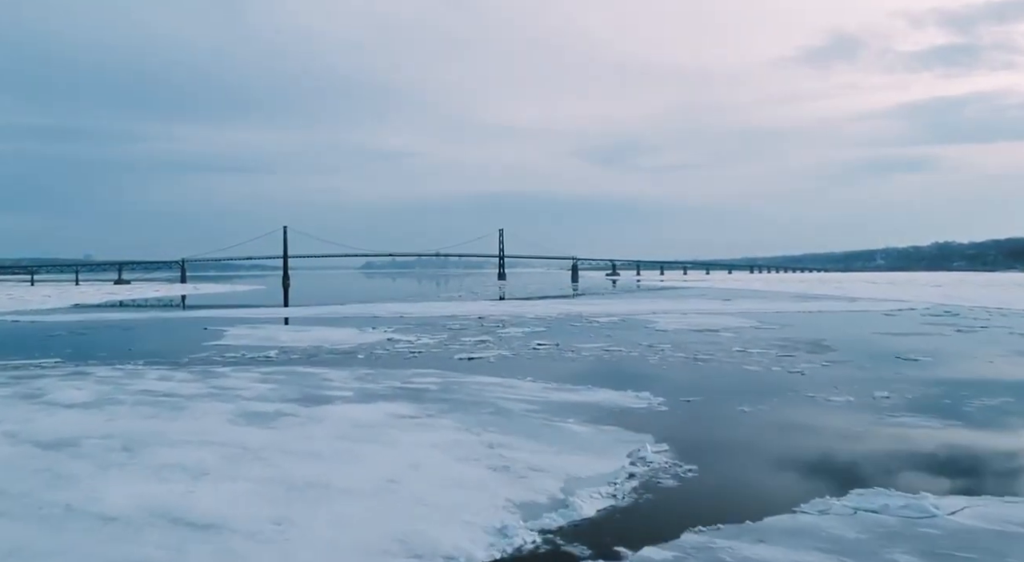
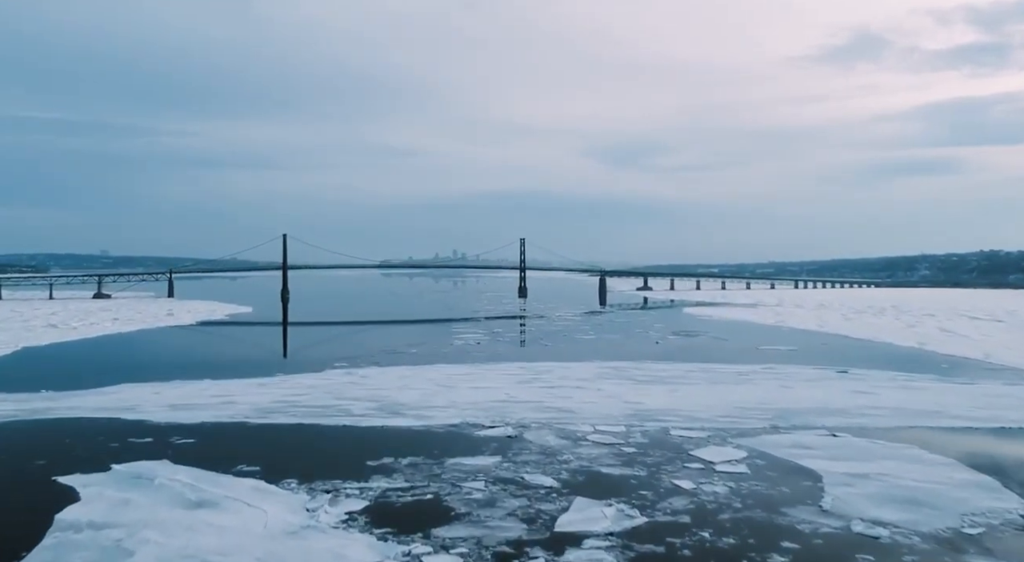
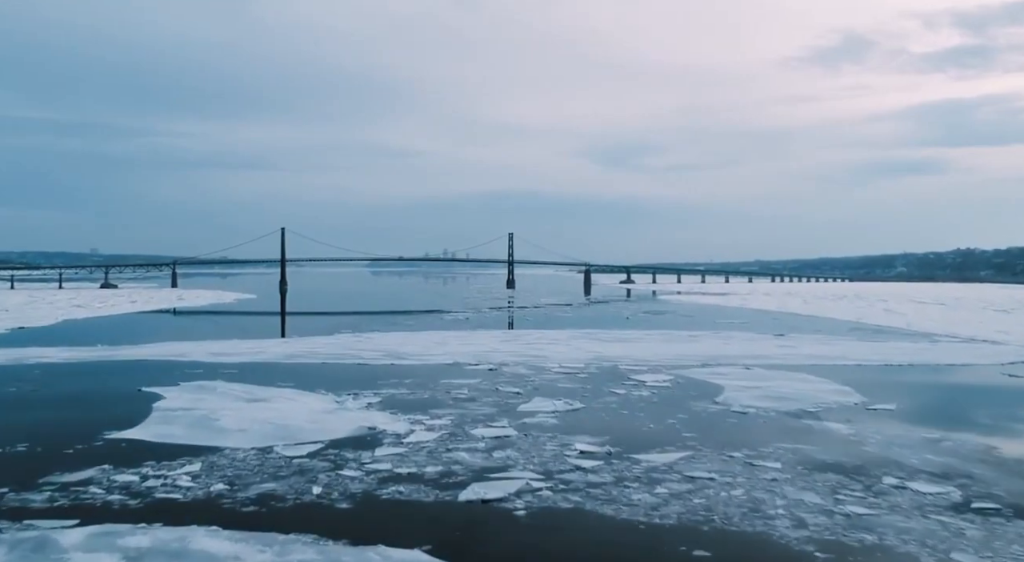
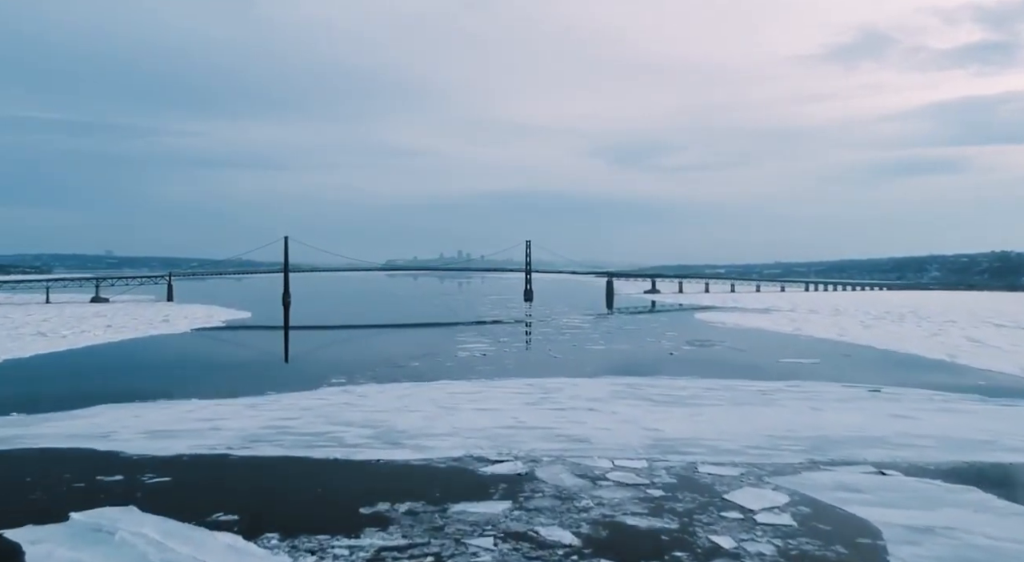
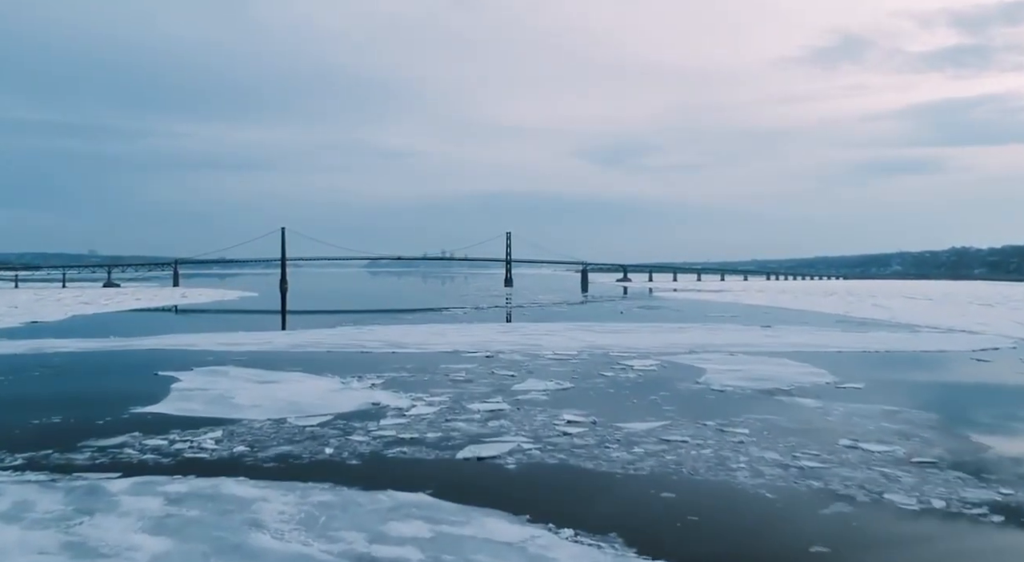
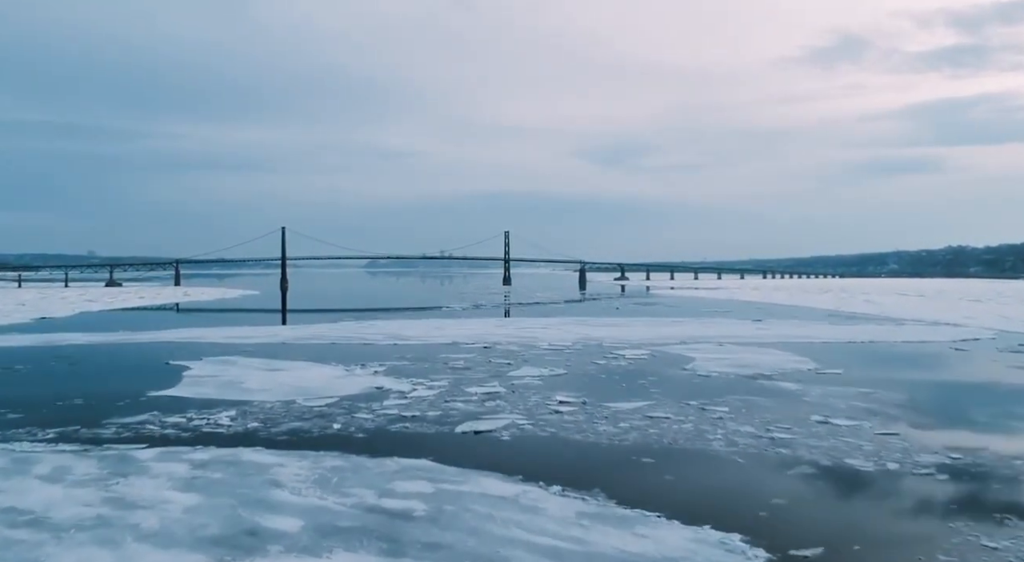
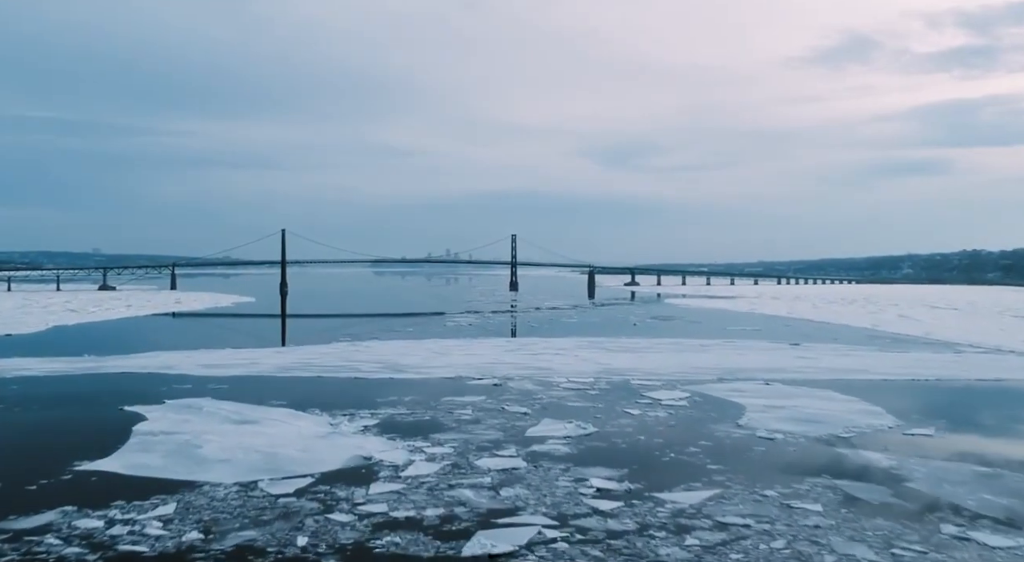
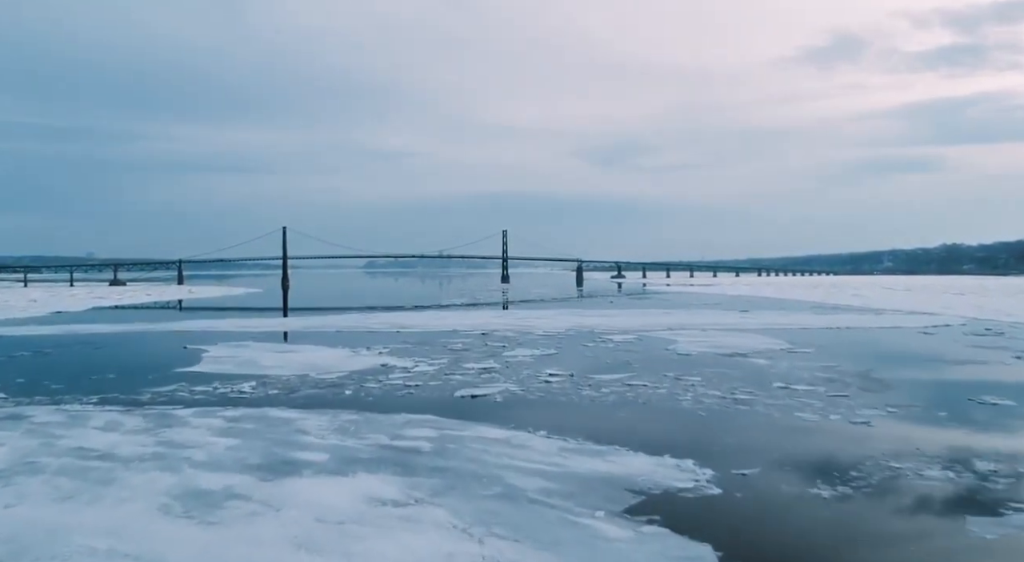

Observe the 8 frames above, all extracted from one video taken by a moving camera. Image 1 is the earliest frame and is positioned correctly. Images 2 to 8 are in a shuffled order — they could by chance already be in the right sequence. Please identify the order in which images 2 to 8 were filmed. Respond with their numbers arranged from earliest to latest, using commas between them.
8, 6, 5, 3, 7, 2, 4
